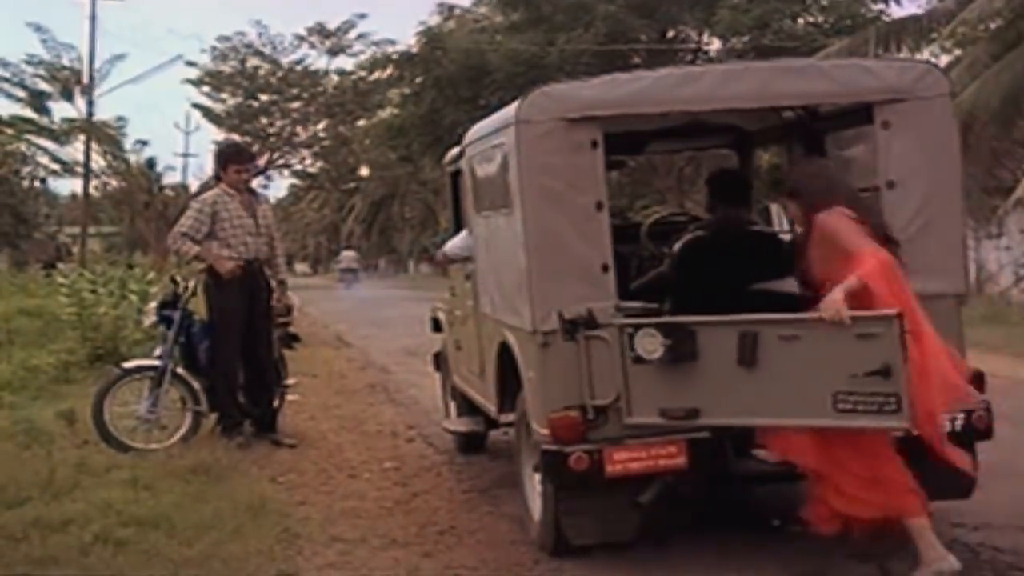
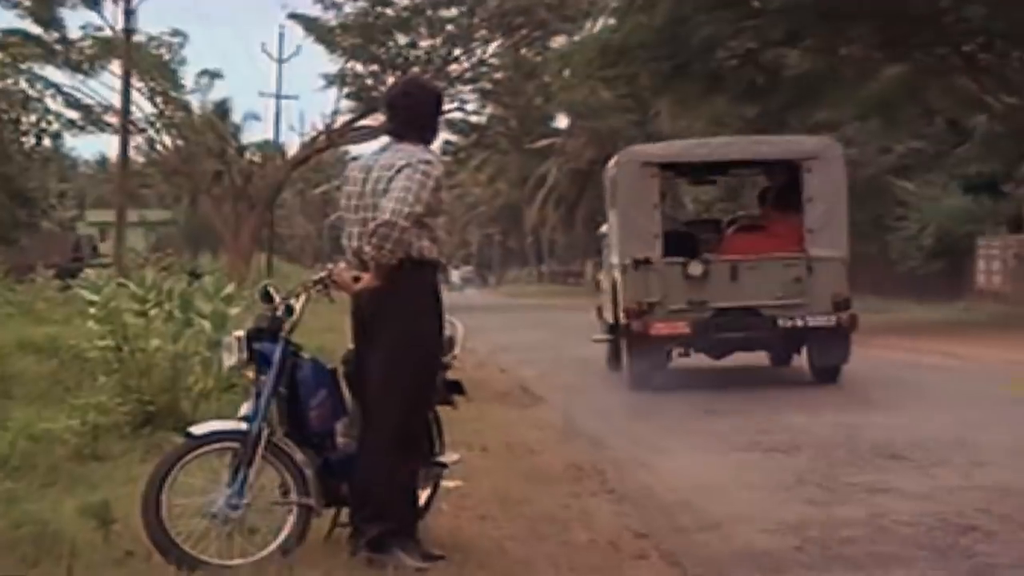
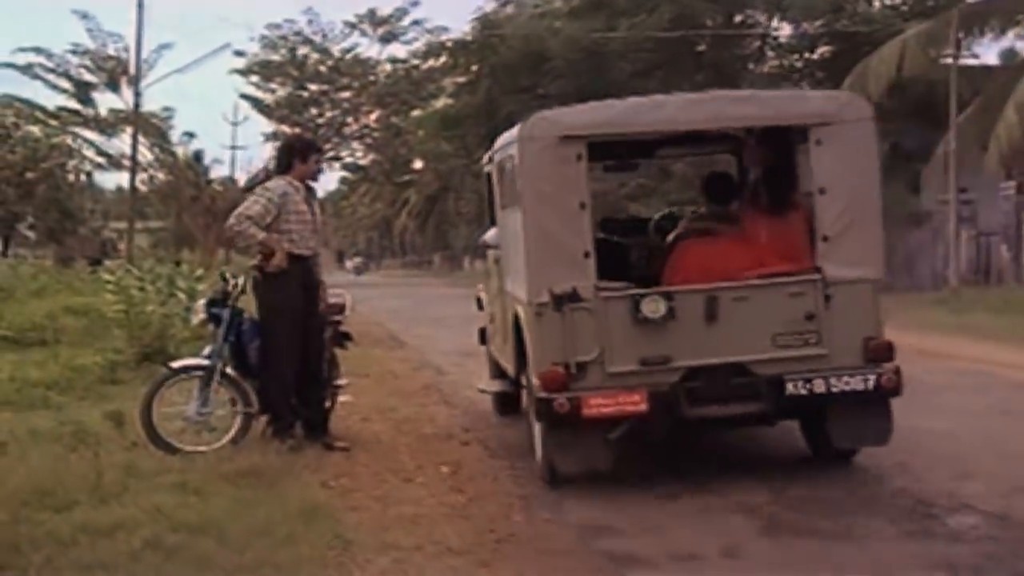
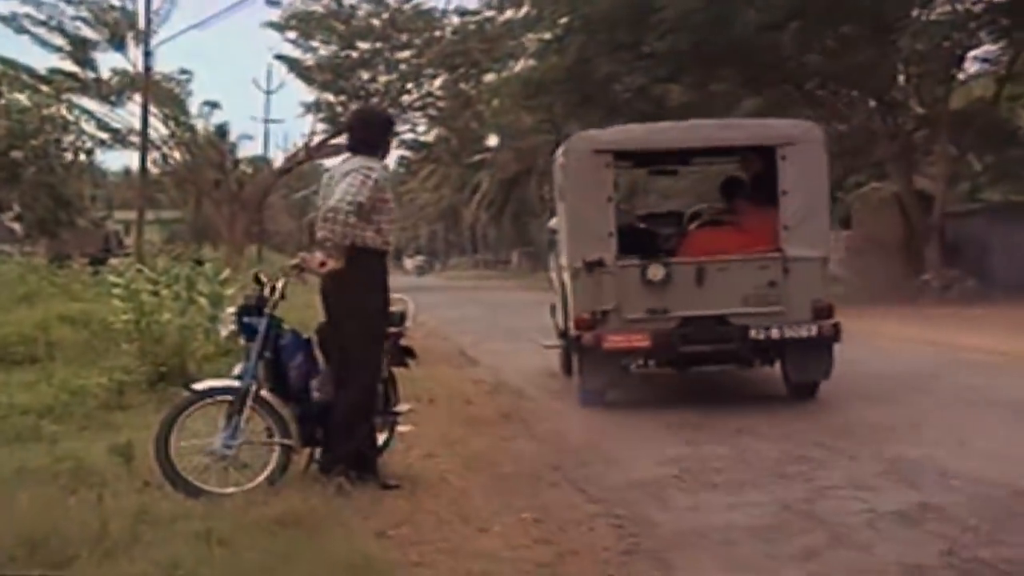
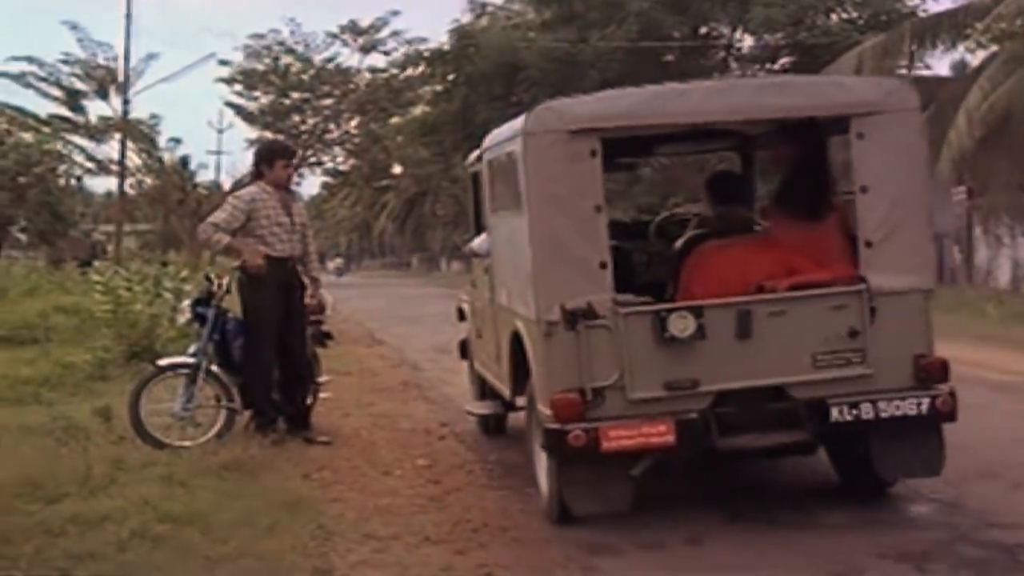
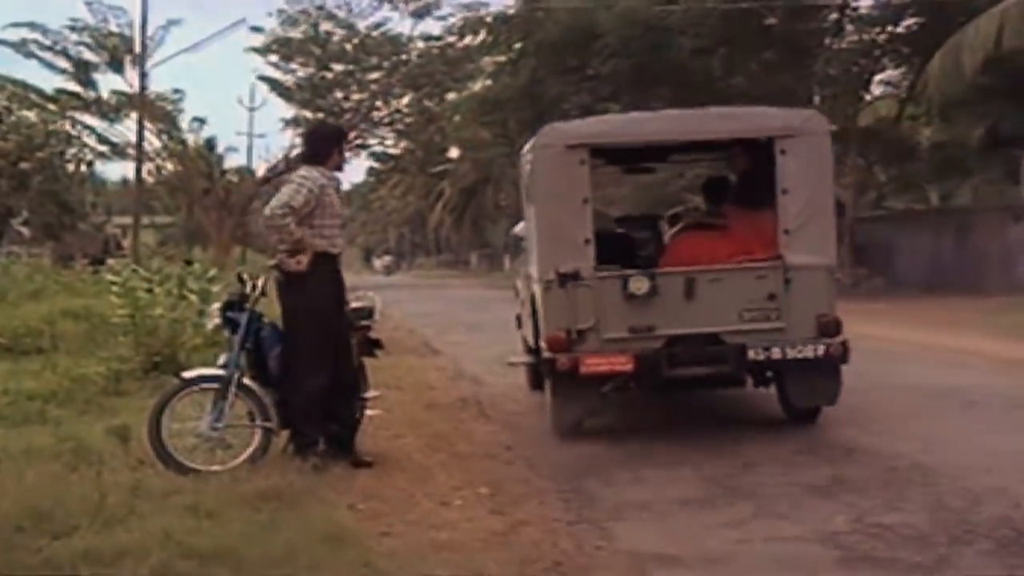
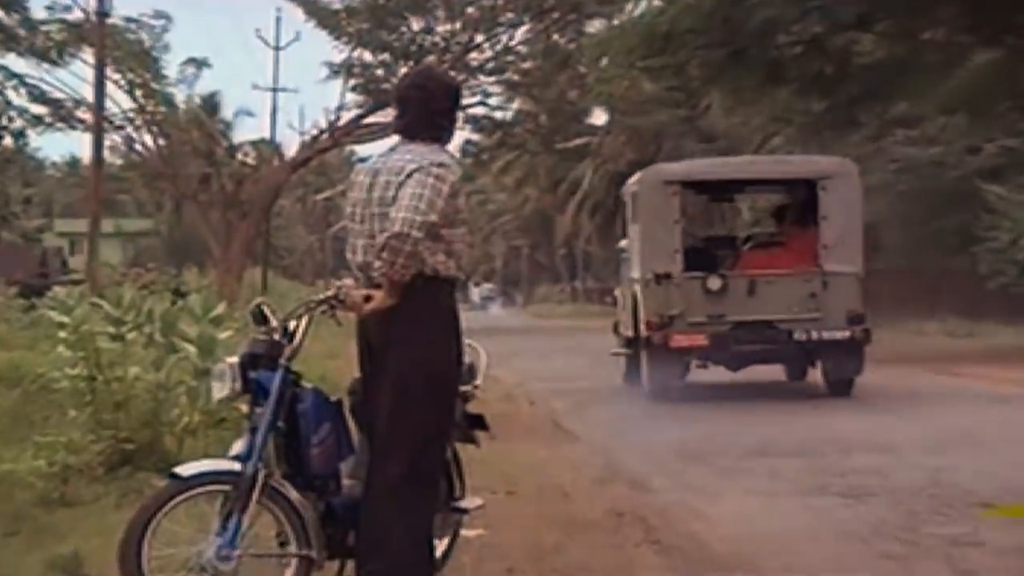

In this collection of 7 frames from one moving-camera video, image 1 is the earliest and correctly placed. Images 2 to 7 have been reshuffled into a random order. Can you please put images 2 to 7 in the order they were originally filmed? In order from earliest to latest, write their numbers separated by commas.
5, 3, 6, 4, 2, 7
